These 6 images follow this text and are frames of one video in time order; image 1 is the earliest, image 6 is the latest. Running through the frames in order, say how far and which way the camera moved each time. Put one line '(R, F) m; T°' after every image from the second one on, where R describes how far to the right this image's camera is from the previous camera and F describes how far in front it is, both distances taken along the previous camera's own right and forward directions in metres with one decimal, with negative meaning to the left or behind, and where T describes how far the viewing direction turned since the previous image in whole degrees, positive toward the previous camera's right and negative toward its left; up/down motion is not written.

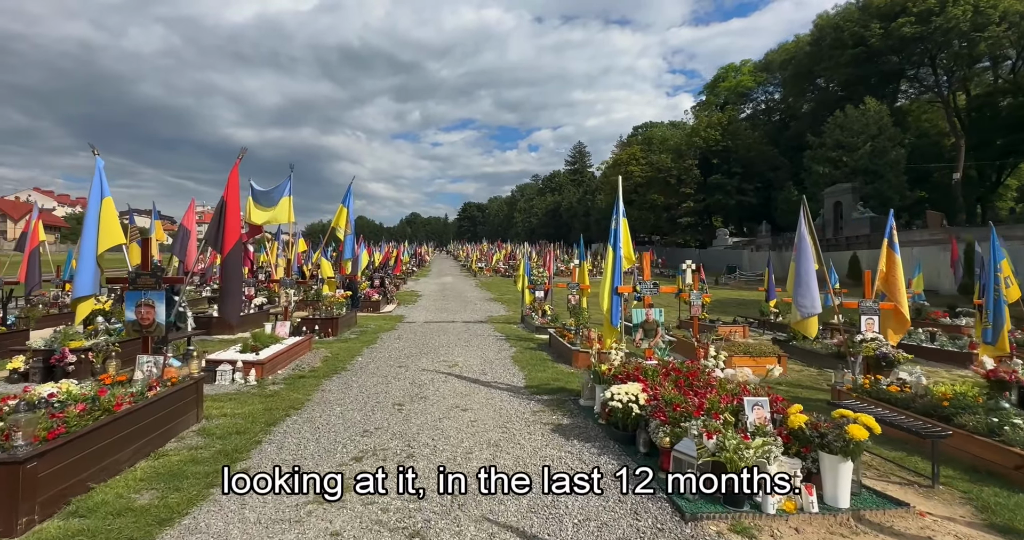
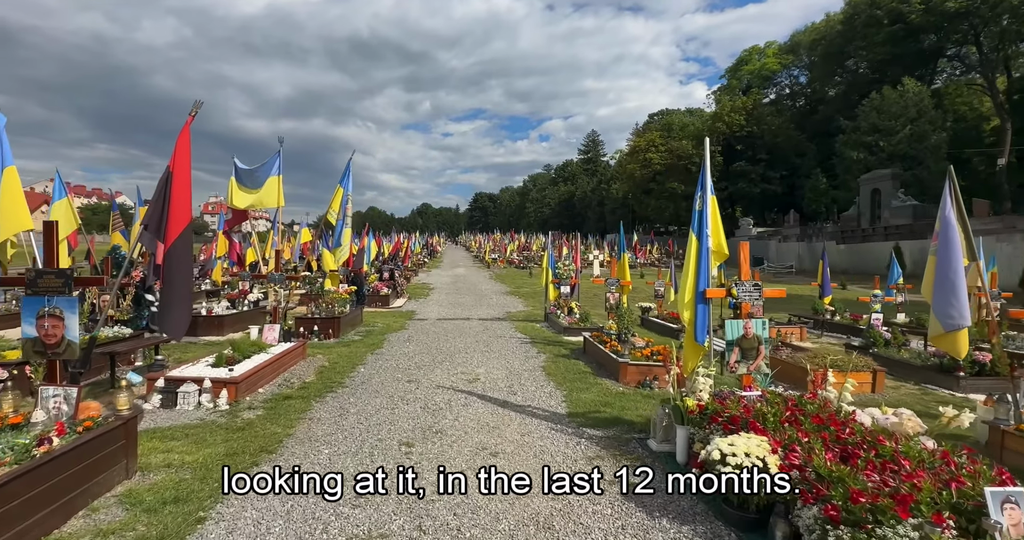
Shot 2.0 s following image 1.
(-0.5, +2.2) m; -1°
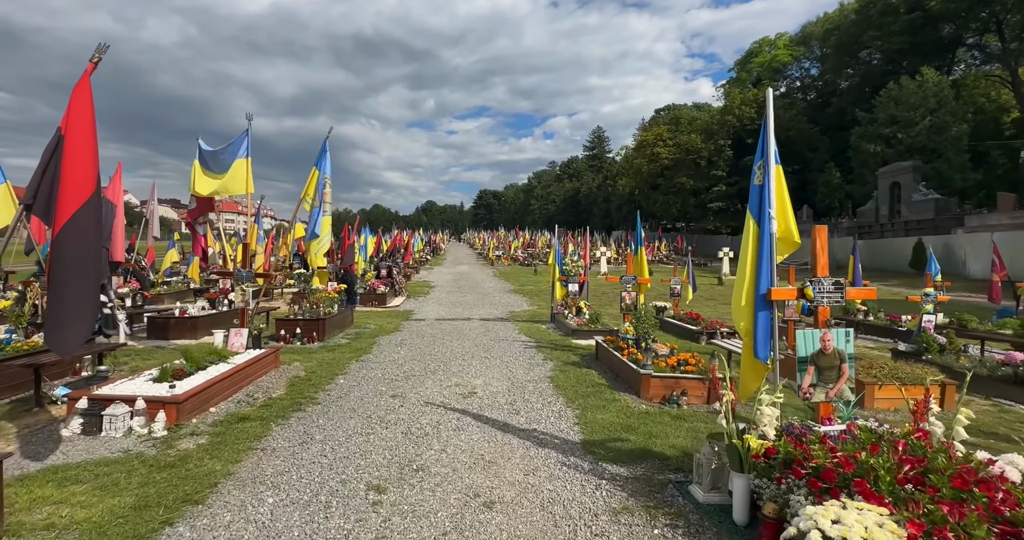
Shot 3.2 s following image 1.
(0.0, +1.5) m; -1°
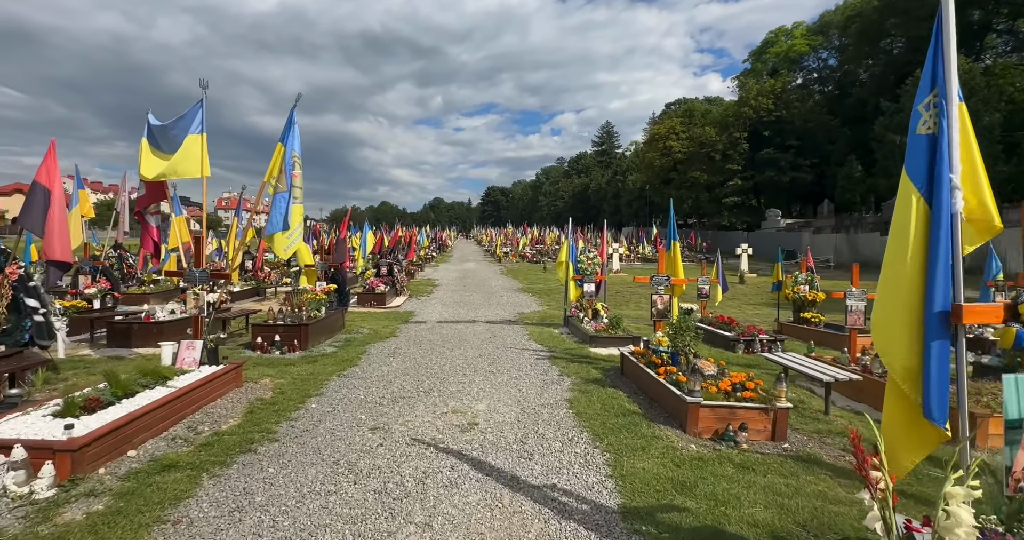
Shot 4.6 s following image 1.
(0.0, +1.7) m; -1°
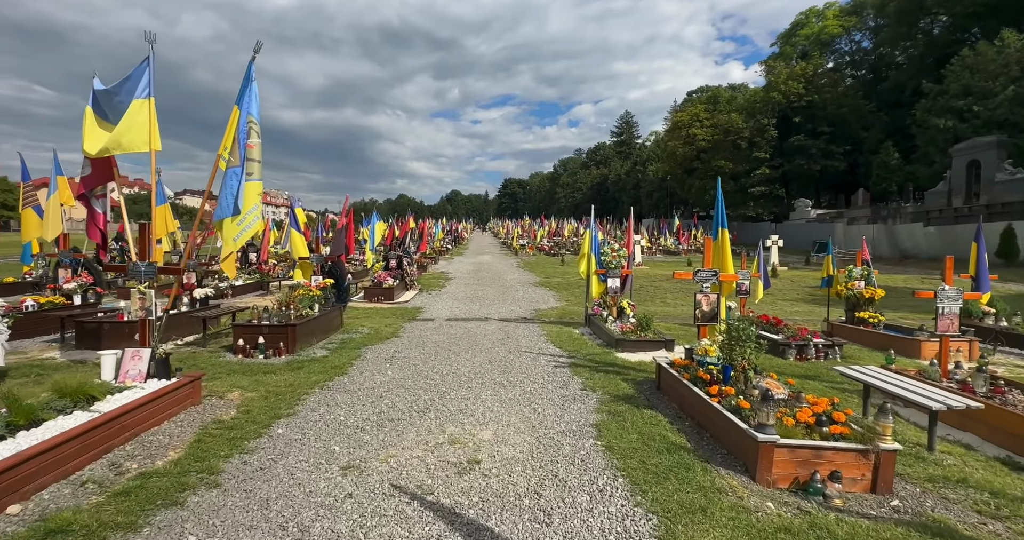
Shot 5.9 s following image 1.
(+0.1, +1.5) m; -2°
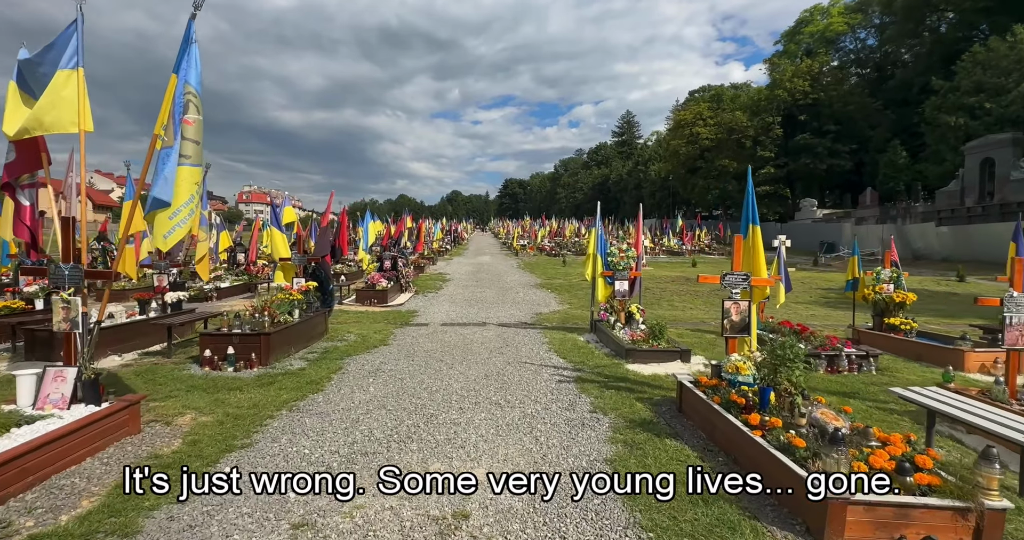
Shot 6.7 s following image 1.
(0.0, +1.1) m; 0°
